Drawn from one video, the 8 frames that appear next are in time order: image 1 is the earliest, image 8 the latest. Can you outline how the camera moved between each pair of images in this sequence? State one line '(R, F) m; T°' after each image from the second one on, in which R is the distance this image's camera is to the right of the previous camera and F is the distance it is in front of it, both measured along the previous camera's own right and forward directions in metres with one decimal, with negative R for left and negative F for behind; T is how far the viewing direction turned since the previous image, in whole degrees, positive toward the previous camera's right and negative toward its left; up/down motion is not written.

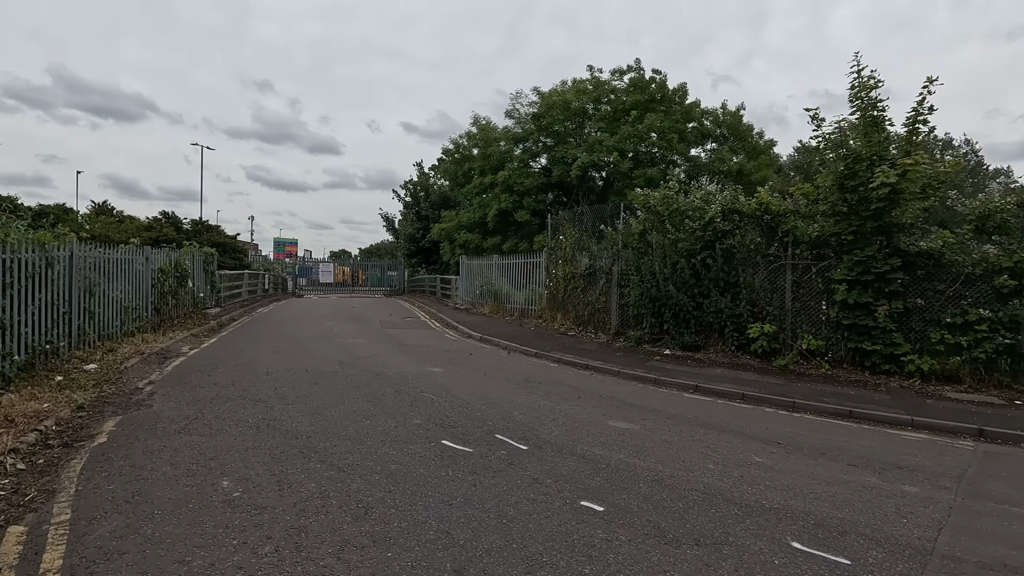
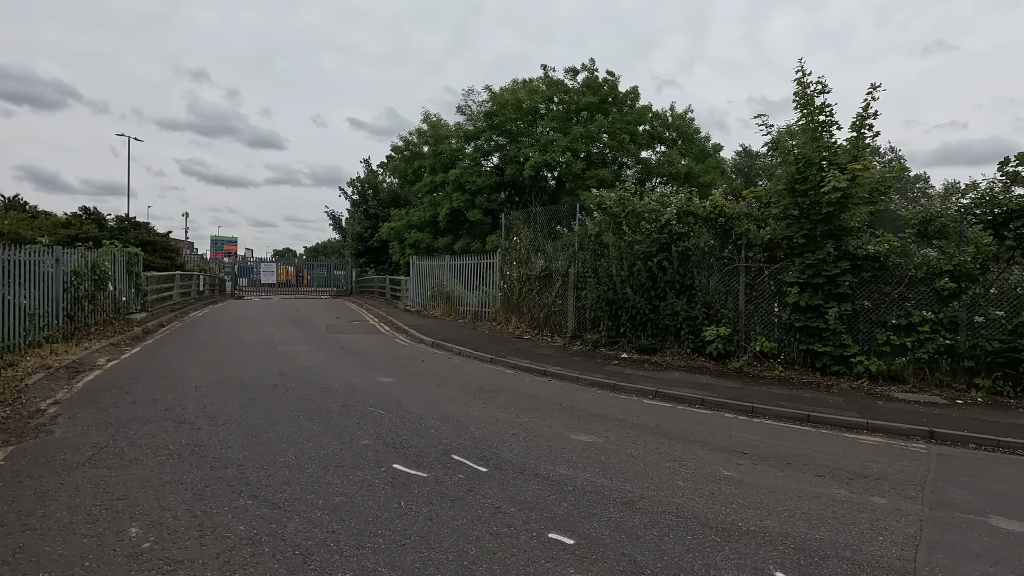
(-0.1, +0.4) m; +5°
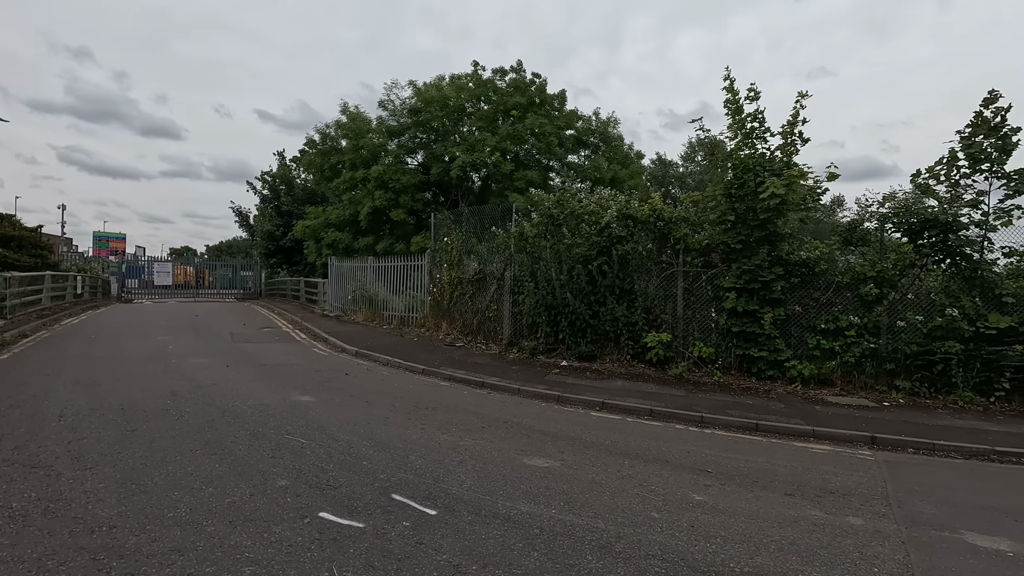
(-0.2, +0.7) m; +9°
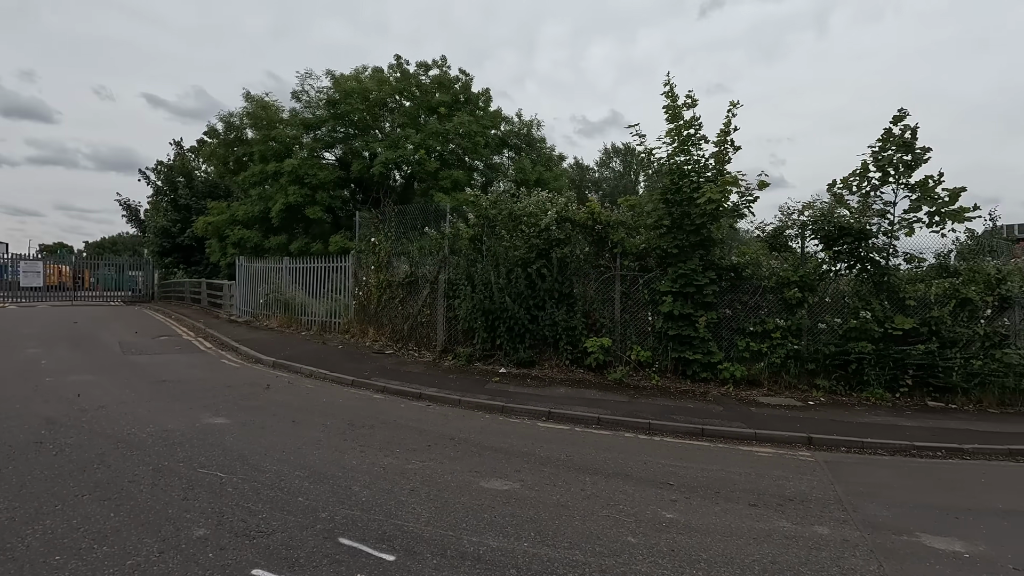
(-0.3, +0.4) m; +9°
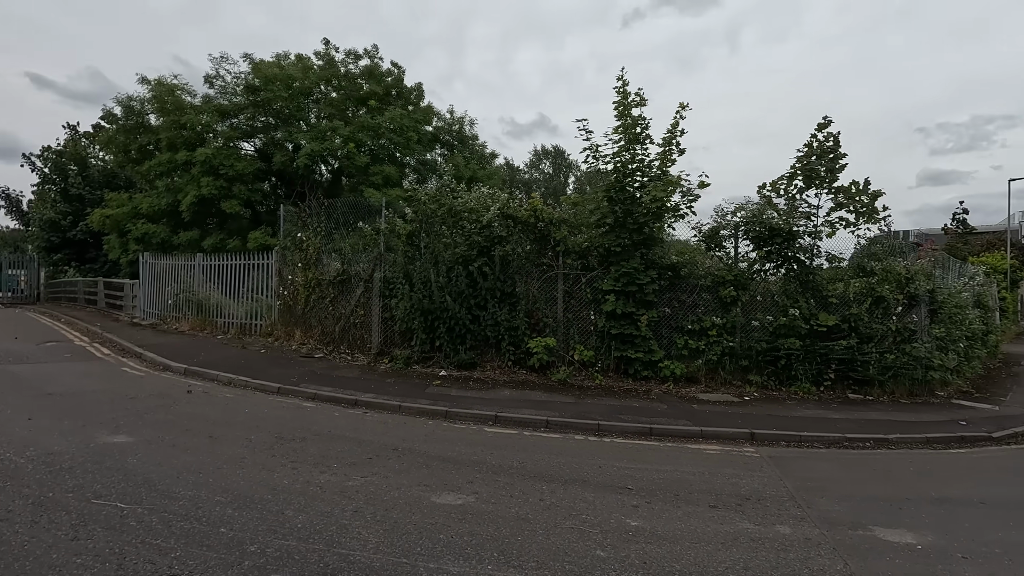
(-0.2, +0.4) m; +8°
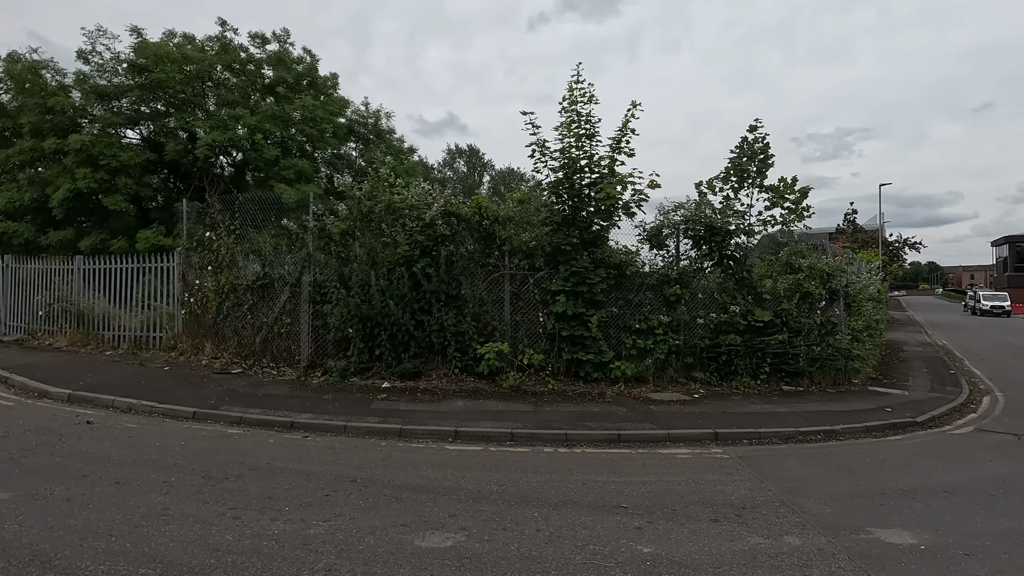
(-0.5, +0.6) m; +9°
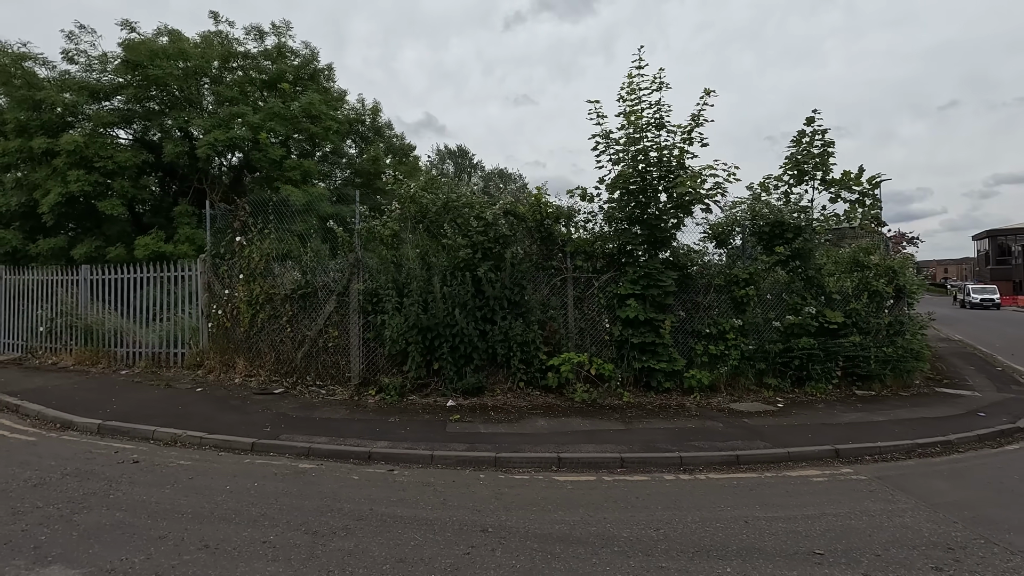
(-1.3, +0.8) m; +2°
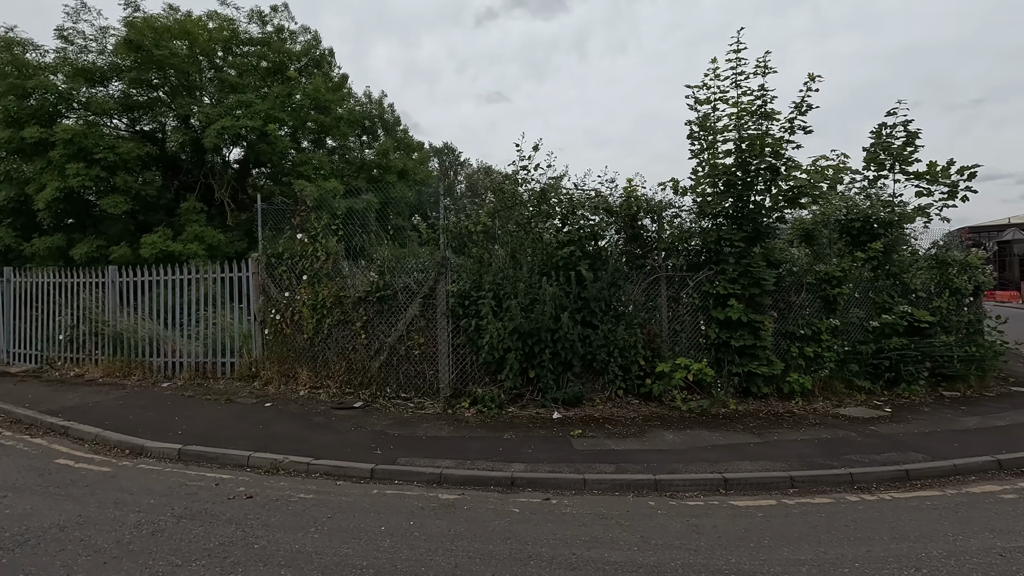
(-1.7, +0.7) m; +3°
